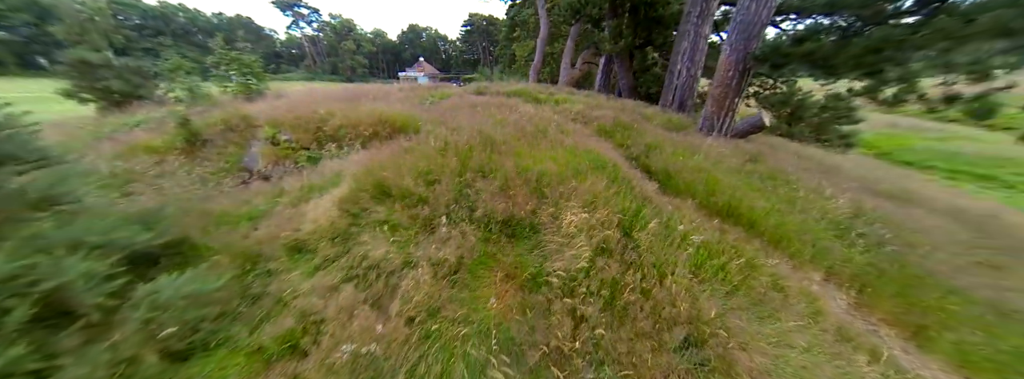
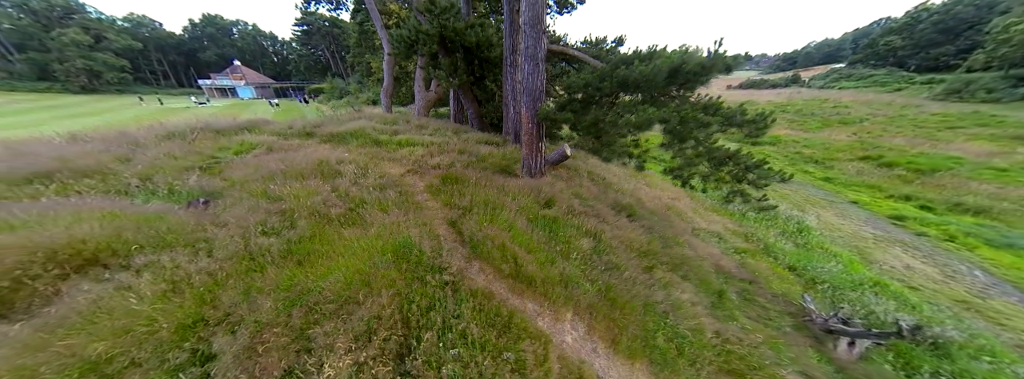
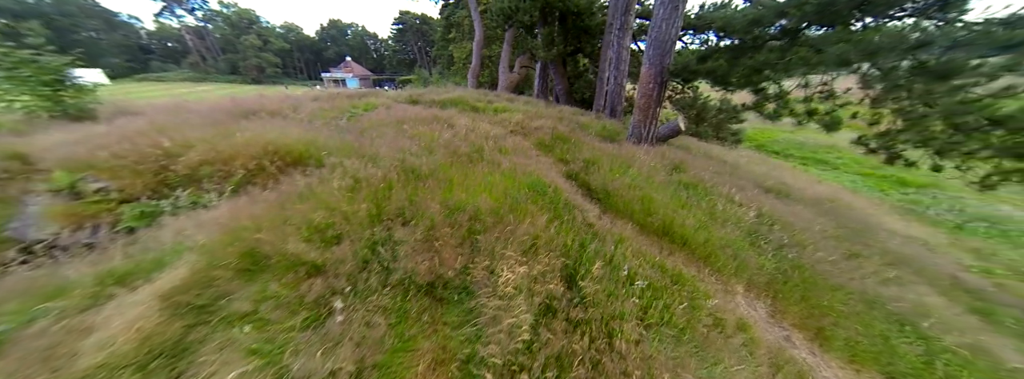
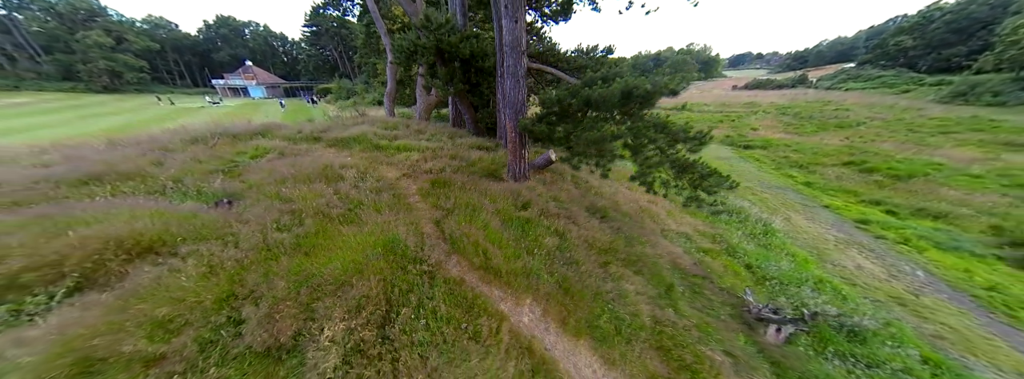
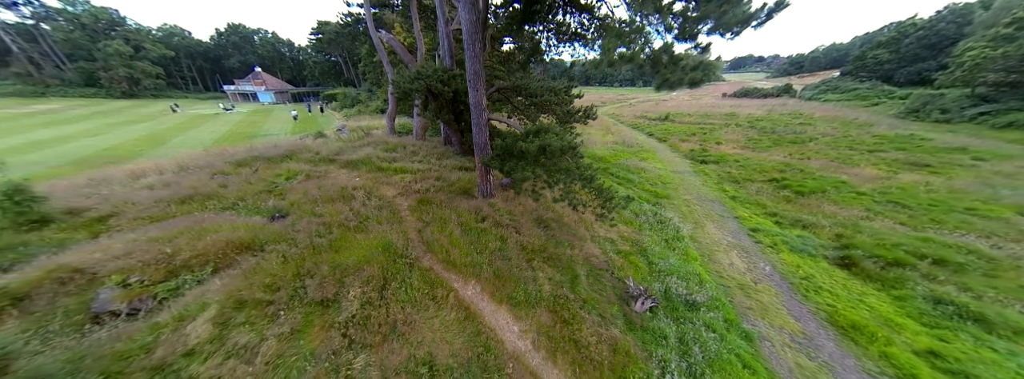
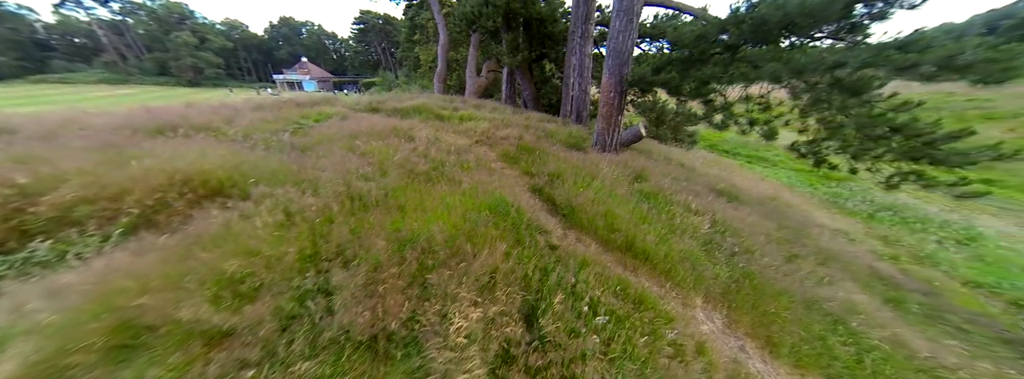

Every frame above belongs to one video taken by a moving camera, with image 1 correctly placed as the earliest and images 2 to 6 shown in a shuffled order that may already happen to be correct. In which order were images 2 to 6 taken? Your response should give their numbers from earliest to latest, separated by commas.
3, 6, 2, 4, 5
